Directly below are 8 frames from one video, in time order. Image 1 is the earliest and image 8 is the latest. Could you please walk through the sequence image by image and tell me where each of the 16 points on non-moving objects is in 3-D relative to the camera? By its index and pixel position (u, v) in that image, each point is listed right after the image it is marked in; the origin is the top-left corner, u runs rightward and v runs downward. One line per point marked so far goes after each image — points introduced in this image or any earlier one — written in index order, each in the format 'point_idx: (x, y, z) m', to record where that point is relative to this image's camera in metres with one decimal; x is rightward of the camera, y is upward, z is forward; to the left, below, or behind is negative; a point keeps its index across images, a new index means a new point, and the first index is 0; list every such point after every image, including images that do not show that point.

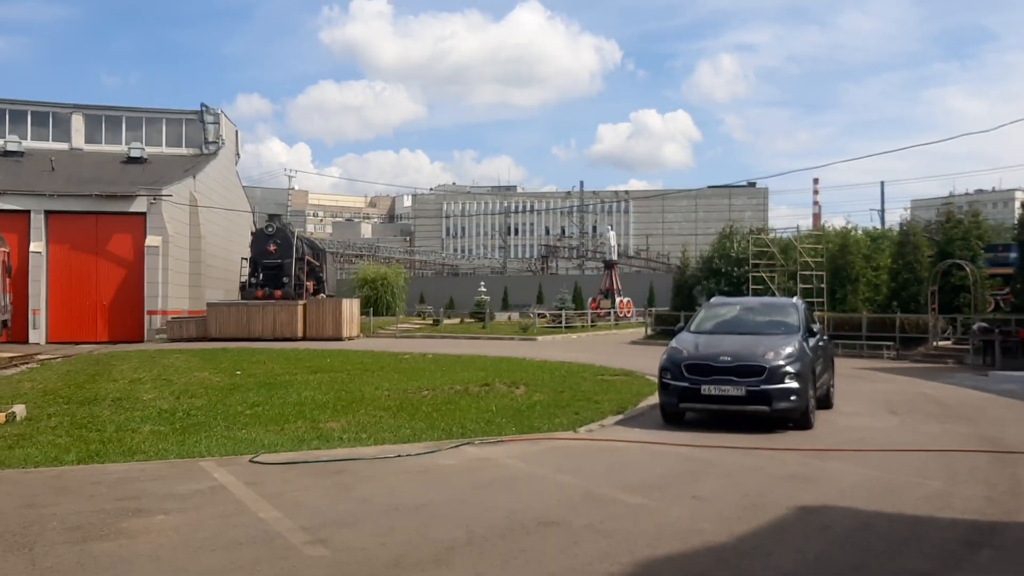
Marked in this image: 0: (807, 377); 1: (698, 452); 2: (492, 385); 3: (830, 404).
0: (+3.7, -1.1, +11.3) m
1: (+2.0, -1.8, +9.6) m
2: (-0.4, -1.9, +17.2) m
3: (+4.8, -1.8, +13.6) m
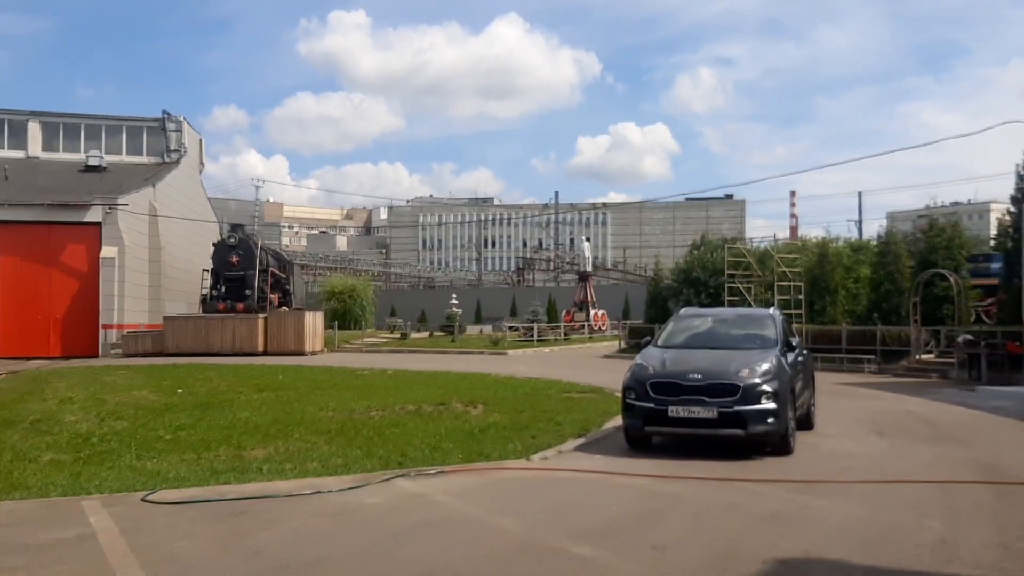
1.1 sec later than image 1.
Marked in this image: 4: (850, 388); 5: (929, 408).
0: (+3.1, -1.2, +10.1) m
1: (+1.4, -1.8, +8.4) m
2: (-1.2, -2.1, +16.0) m
3: (+4.1, -1.9, +12.4) m
4: (+7.5, -2.2, +20.0) m
5: (+7.3, -2.1, +15.8) m
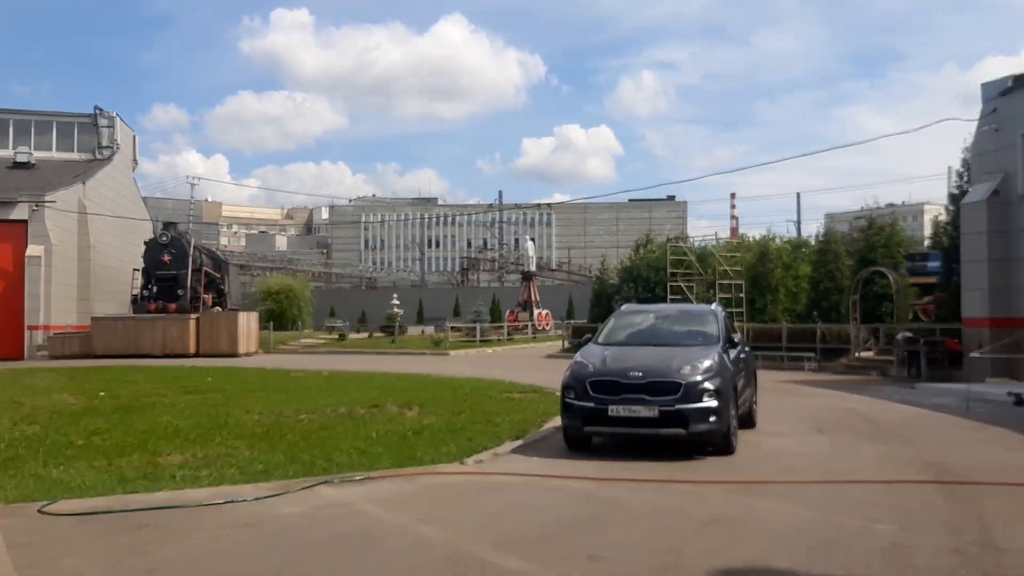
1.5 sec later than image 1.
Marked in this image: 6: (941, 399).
0: (+2.3, -1.2, +9.8) m
1: (+0.8, -1.8, +8.0) m
2: (-2.2, -2.0, +15.4) m
3: (+3.2, -1.8, +12.2) m
4: (+6.1, -2.2, +19.9) m
5: (+6.2, -2.1, +15.7) m
6: (+7.9, -2.1, +16.6) m
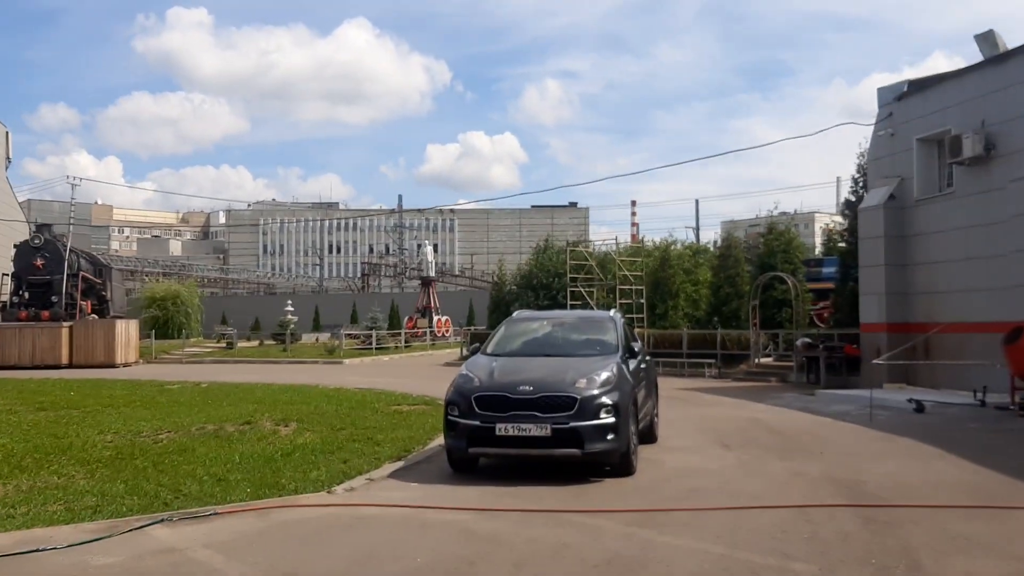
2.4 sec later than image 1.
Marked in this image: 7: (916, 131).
0: (+1.1, -1.2, +9.0) m
1: (-0.2, -1.8, +7.0) m
2: (-4.0, -2.1, +14.0) m
3: (+1.8, -1.9, +11.4) m
4: (+3.8, -2.3, +19.4) m
5: (+4.4, -2.1, +15.2) m
6: (+5.9, -2.2, +16.3) m
7: (+8.7, +3.4, +19.4) m
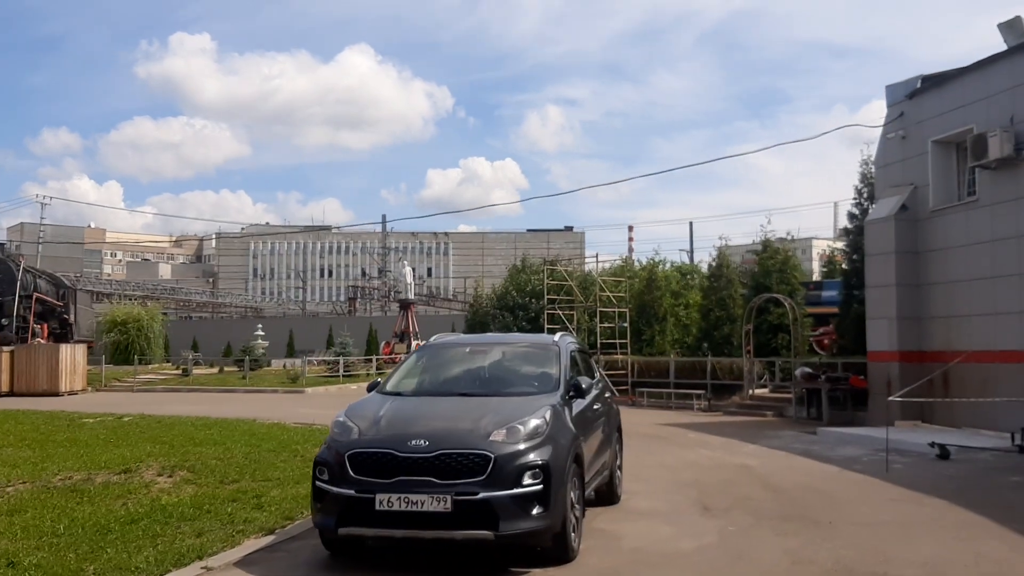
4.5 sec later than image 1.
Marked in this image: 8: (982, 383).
0: (+0.4, -1.3, +6.5) m
1: (-1.0, -1.9, +4.5) m
2: (-4.8, -2.3, +11.5) m
3: (+1.0, -2.1, +8.9) m
4: (+3.1, -2.7, +16.8) m
5: (+3.6, -2.4, +12.7) m
6: (+5.1, -2.5, +13.8) m
7: (+7.9, +2.9, +17.1) m
8: (+8.2, -1.6, +15.7) m
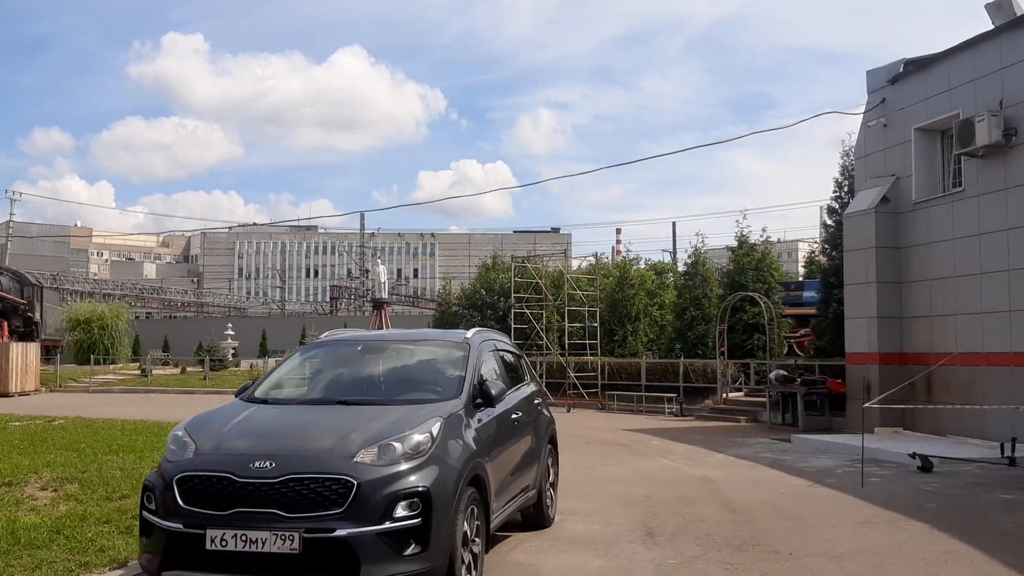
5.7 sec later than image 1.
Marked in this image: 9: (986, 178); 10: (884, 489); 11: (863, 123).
0: (-0.3, -1.2, +5.2) m
1: (-1.7, -1.8, +3.2) m
2: (-5.5, -2.2, +10.2) m
3: (+0.3, -2.0, +7.7) m
4: (+2.2, -2.6, +15.7) m
5: (+2.8, -2.4, +11.5) m
6: (+4.3, -2.4, +12.6) m
7: (+7.1, +3.0, +16.0) m
8: (+7.4, -1.6, +14.6) m
9: (+7.5, +1.7, +14.3) m
10: (+4.2, -2.3, +10.2) m
11: (+6.7, +3.2, +17.2) m
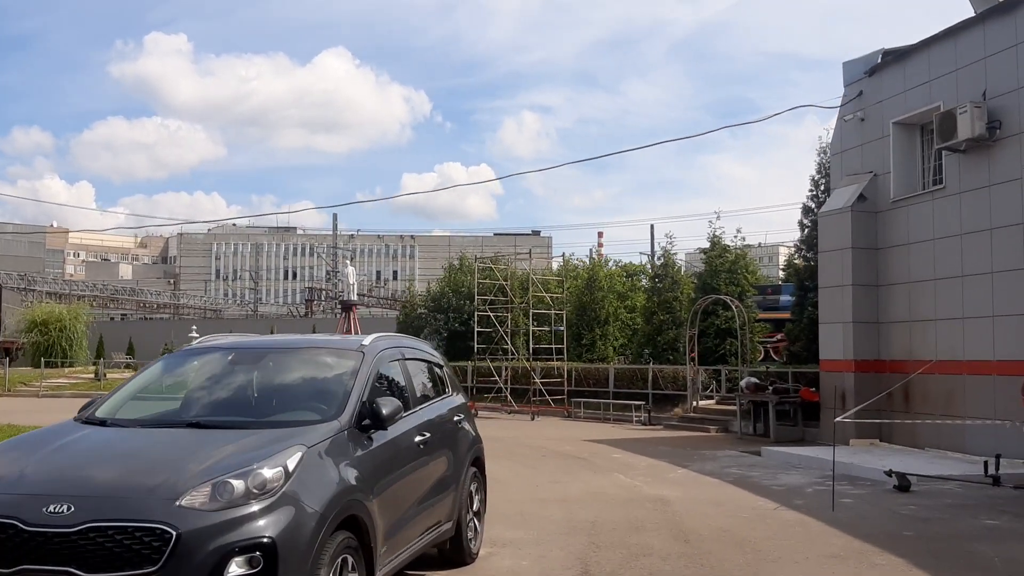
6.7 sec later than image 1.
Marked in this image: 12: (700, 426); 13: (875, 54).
0: (-0.9, -1.2, +4.2) m
1: (-2.2, -1.7, +2.2) m
2: (-6.2, -2.2, +9.1) m
3: (-0.4, -2.0, +6.6) m
4: (+1.4, -2.7, +14.7) m
5: (+2.1, -2.4, +10.6) m
6: (+3.6, -2.5, +11.6) m
7: (+6.3, +2.9, +15.1) m
8: (+6.6, -1.6, +13.7) m
9: (+6.8, +1.7, +13.4) m
10: (+3.5, -2.3, +9.2) m
11: (+5.9, +3.1, +16.3) m
12: (+3.8, -2.8, +18.2) m
13: (+6.3, +4.1, +15.6) m
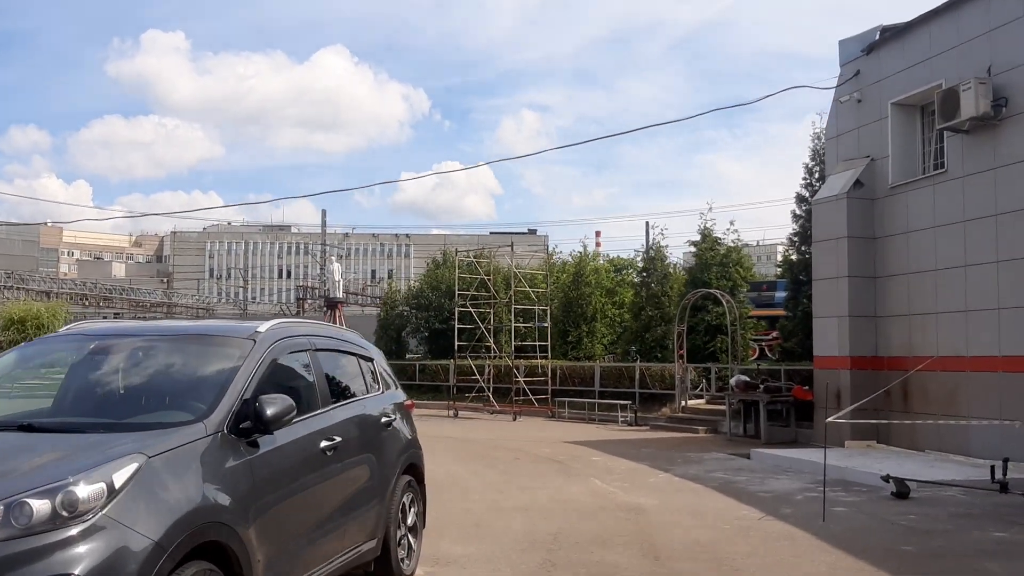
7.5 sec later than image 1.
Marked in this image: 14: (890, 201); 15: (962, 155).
0: (-1.3, -1.1, +3.3) m
1: (-2.6, -1.6, +1.2) m
2: (-6.6, -2.1, +8.1) m
3: (-0.8, -1.8, +5.7) m
4: (+1.0, -2.5, +13.7) m
5: (+1.7, -2.3, +9.6) m
6: (+3.2, -2.3, +10.7) m
7: (+5.9, +3.1, +14.1) m
8: (+6.2, -1.5, +12.7) m
9: (+6.4, +1.8, +12.5) m
10: (+3.1, -2.2, +8.3) m
11: (+5.5, +3.2, +15.4) m
12: (+3.4, -2.7, +17.3) m
13: (+5.9, +4.2, +14.7) m
14: (+5.9, +1.4, +14.1) m
15: (+6.3, +1.9, +12.7) m
